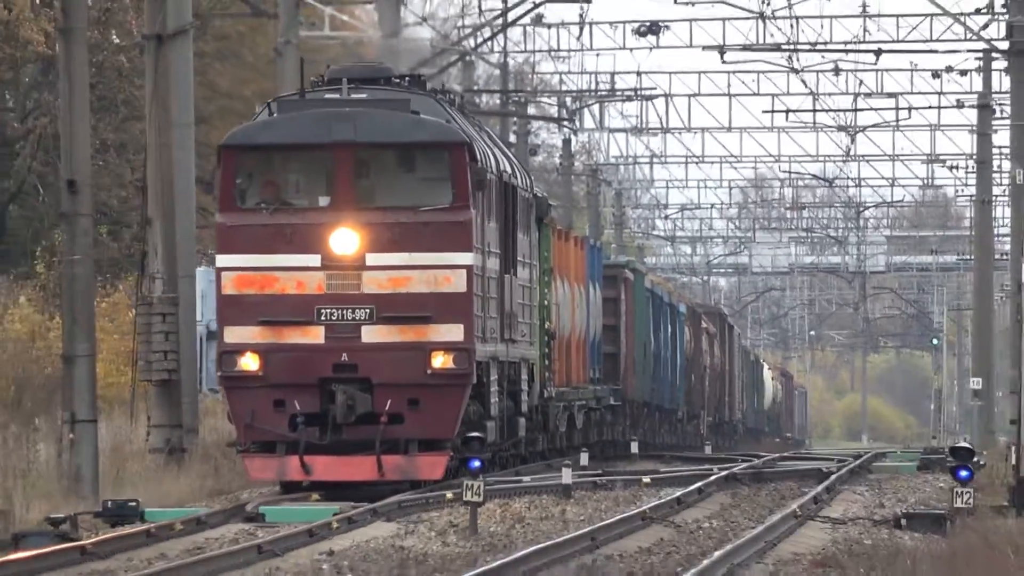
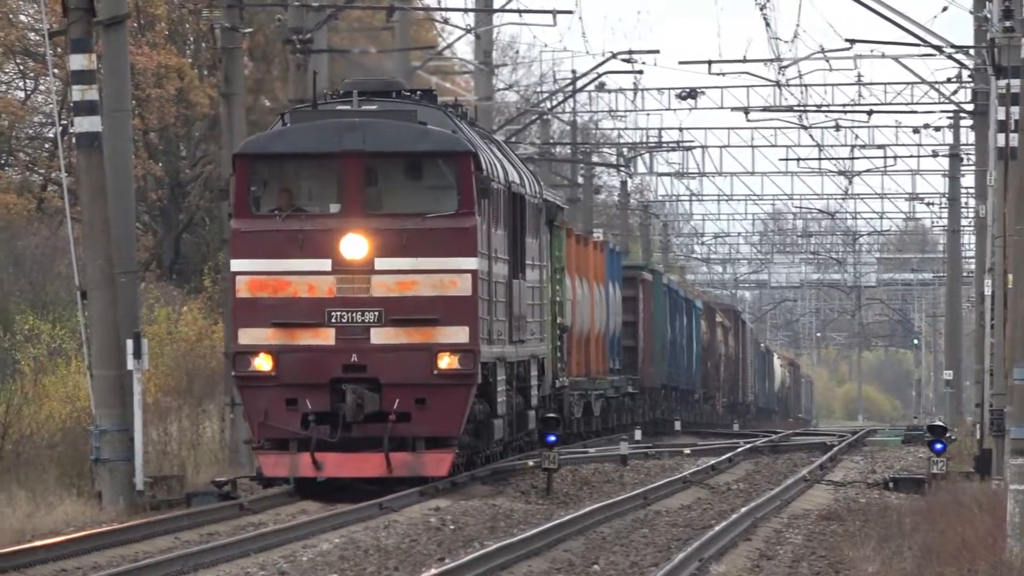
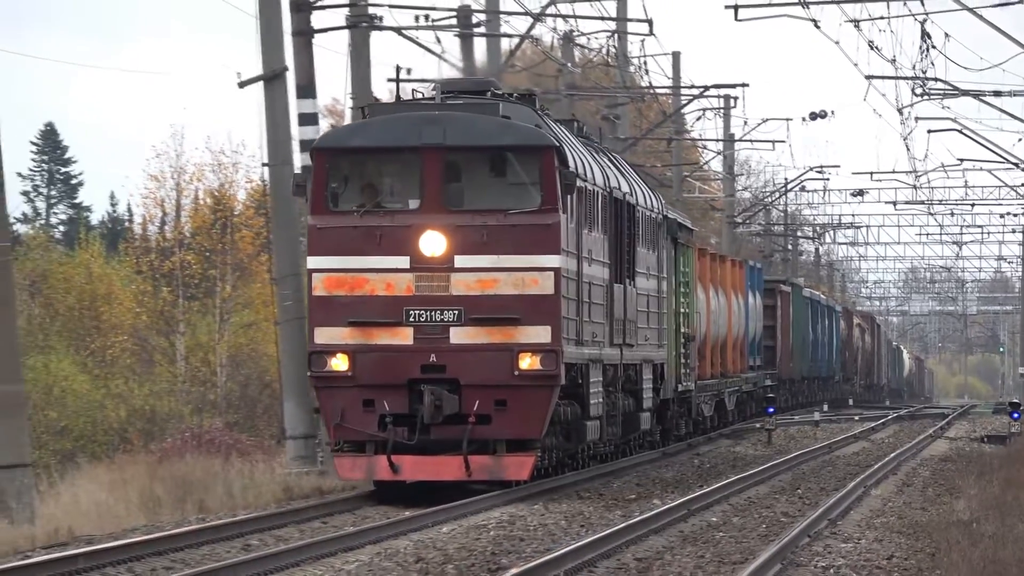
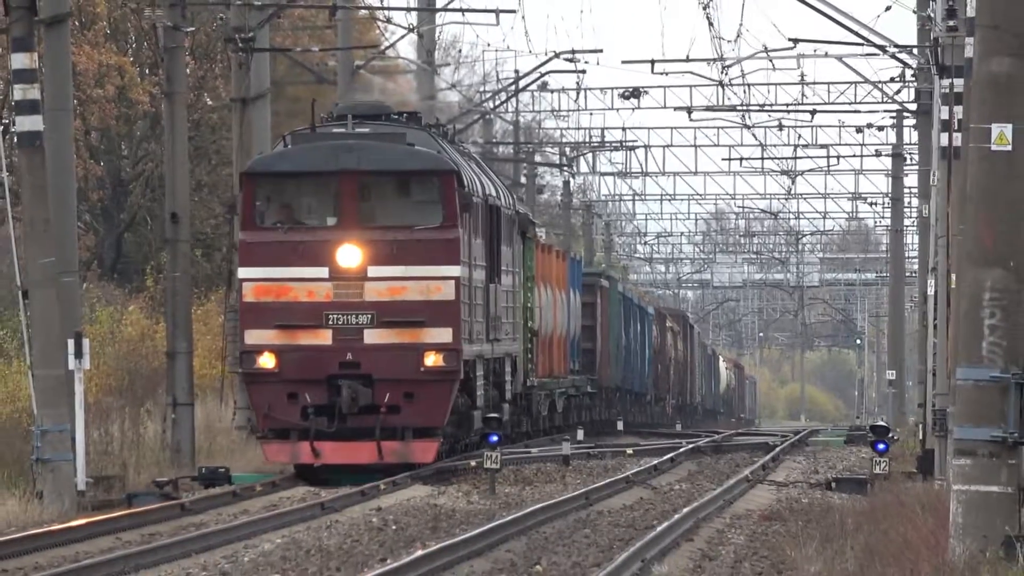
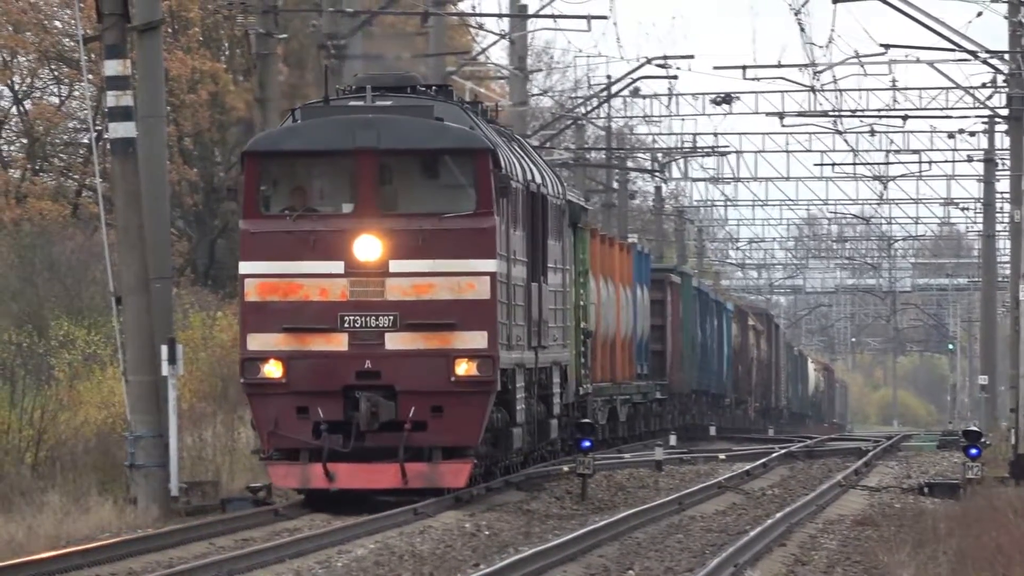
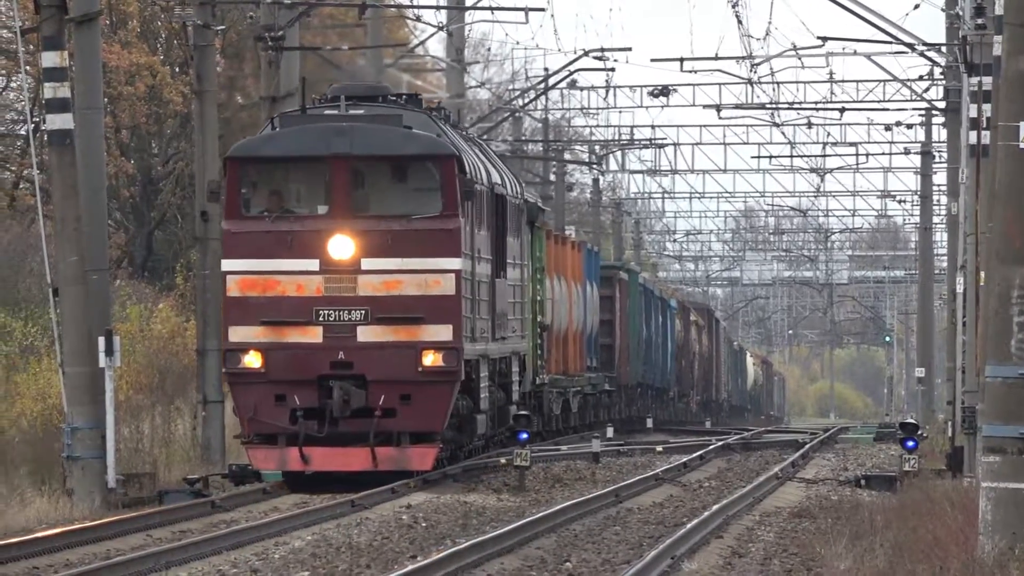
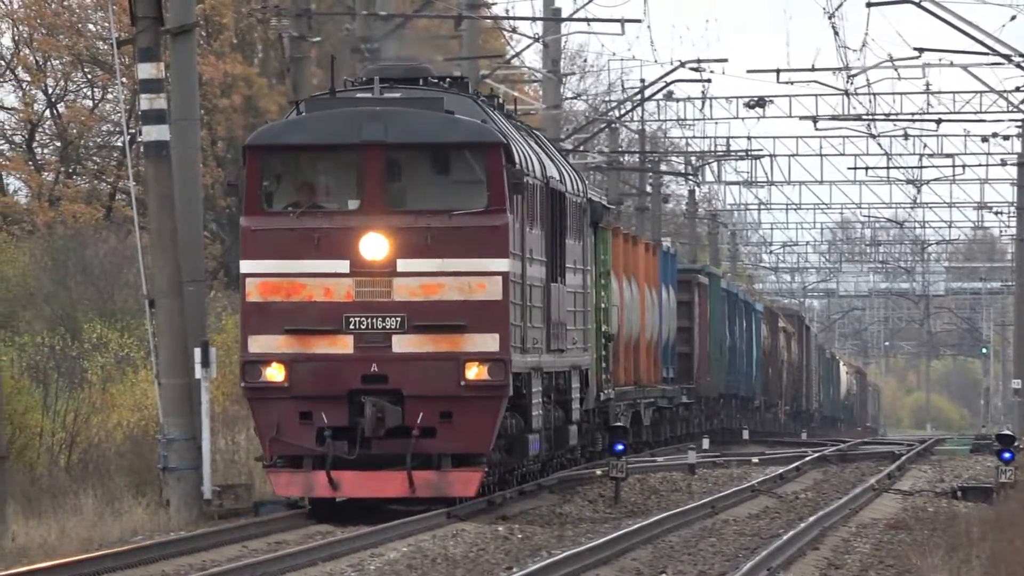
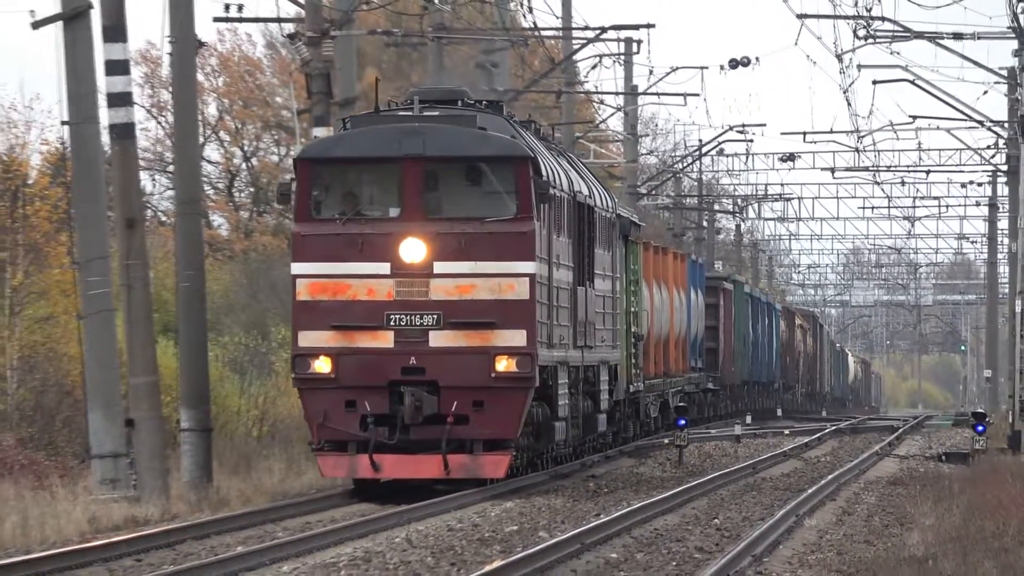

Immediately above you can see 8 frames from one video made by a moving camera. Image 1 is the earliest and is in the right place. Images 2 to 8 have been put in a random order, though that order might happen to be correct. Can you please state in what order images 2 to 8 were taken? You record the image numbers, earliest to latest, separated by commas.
4, 6, 2, 5, 7, 8, 3
